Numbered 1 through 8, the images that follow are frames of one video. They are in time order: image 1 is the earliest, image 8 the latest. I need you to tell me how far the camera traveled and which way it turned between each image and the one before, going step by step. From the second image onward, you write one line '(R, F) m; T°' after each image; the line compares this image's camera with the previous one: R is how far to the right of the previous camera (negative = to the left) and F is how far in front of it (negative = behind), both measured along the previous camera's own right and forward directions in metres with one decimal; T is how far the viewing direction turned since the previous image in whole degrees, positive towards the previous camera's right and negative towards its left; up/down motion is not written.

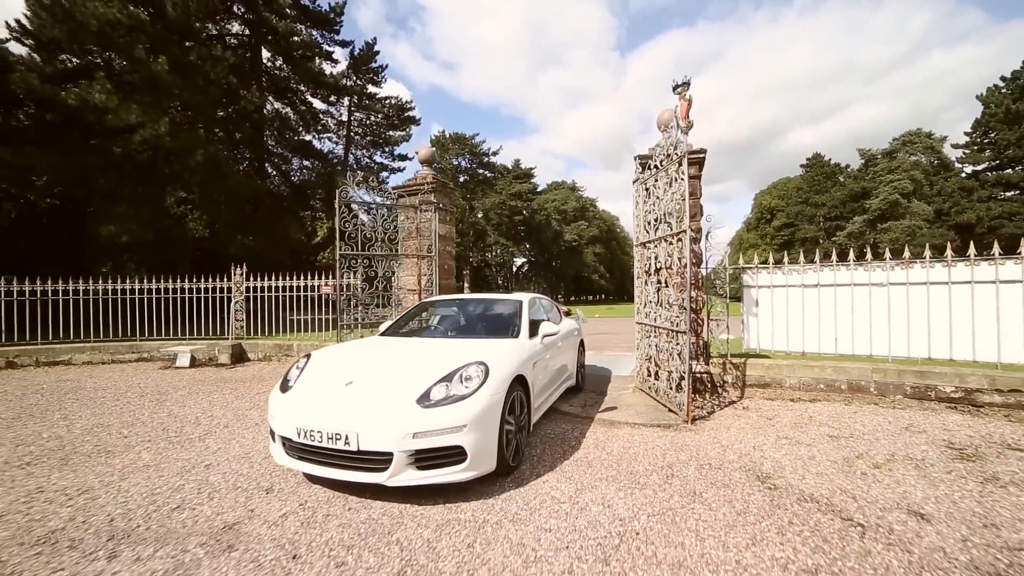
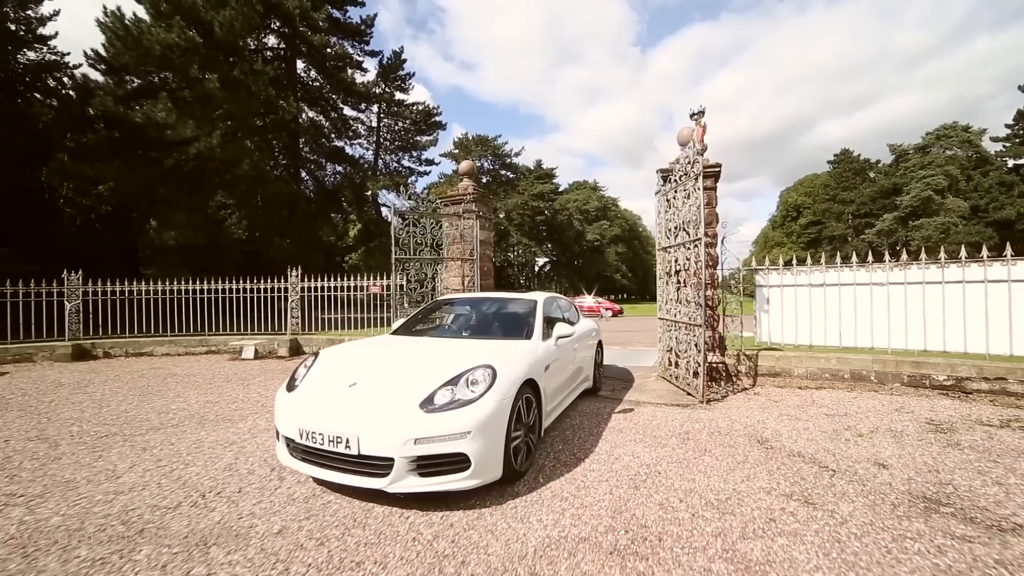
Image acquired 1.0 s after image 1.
(-0.2, -0.9) m; -3°
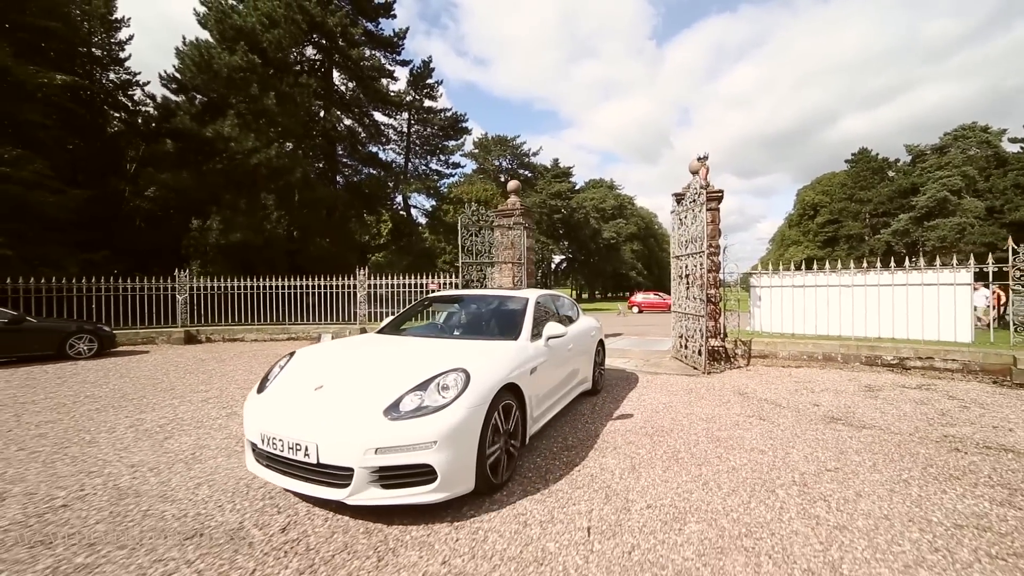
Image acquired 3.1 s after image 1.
(-0.6, -2.0) m; -2°
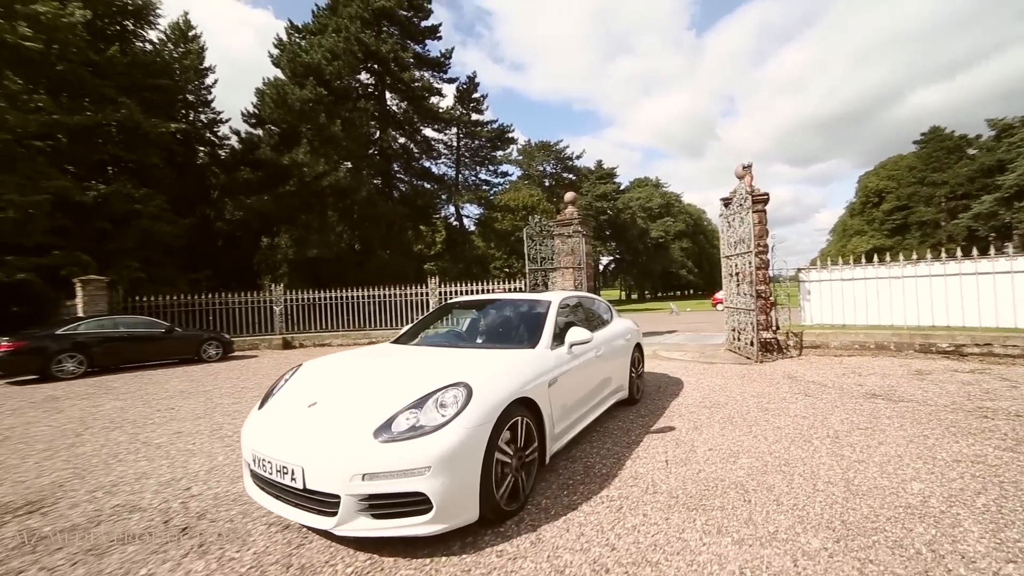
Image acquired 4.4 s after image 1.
(-0.3, -1.1) m; -6°
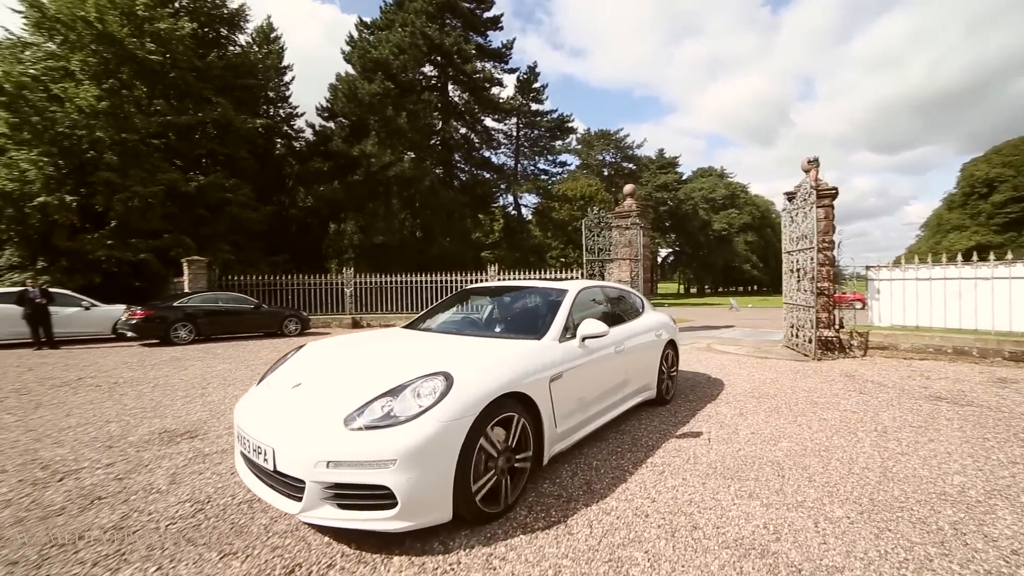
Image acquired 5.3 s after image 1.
(0.0, -0.4) m; -7°
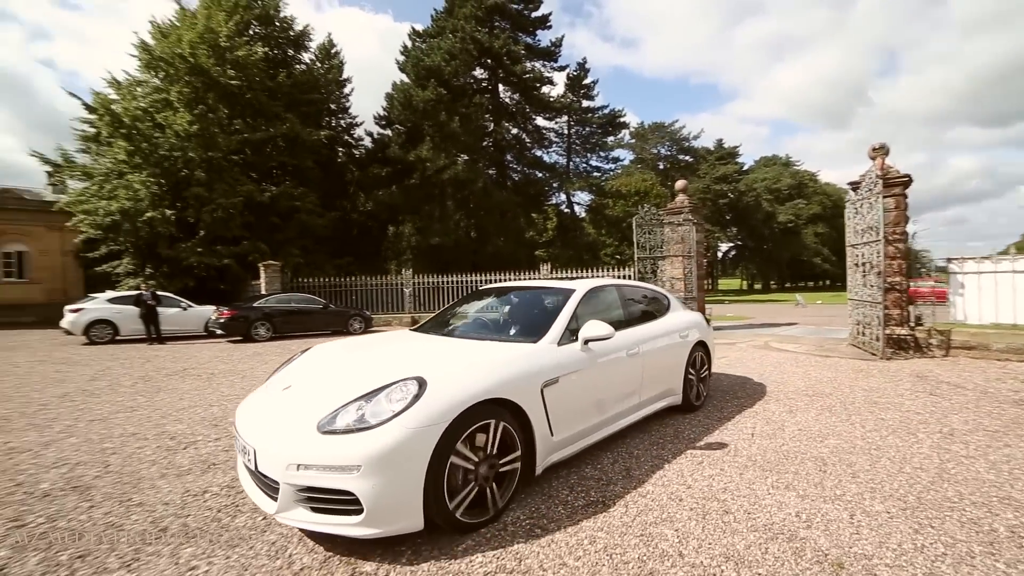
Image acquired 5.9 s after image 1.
(+0.1, -0.2) m; -7°
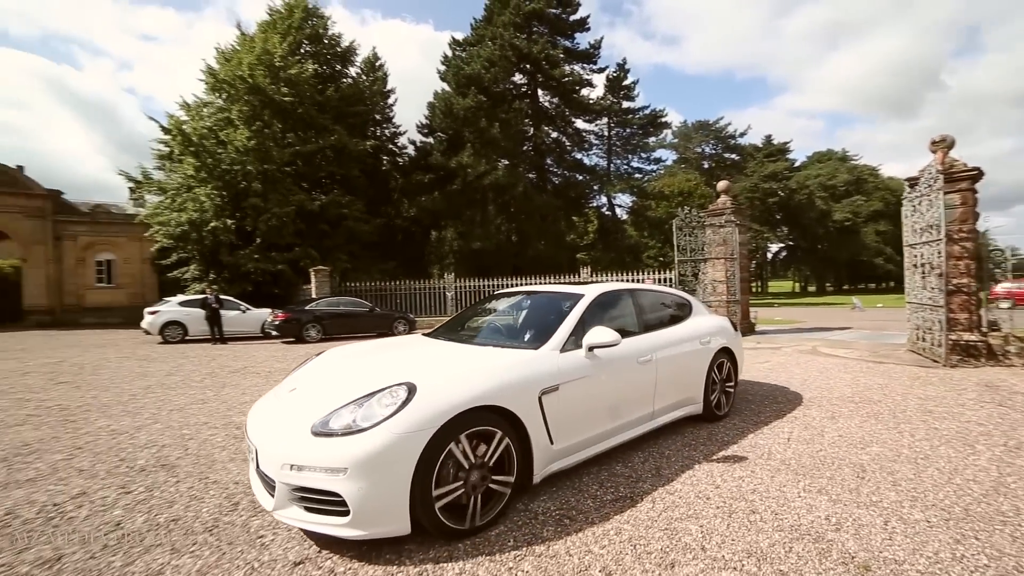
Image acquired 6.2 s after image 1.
(+0.1, -0.1) m; -5°
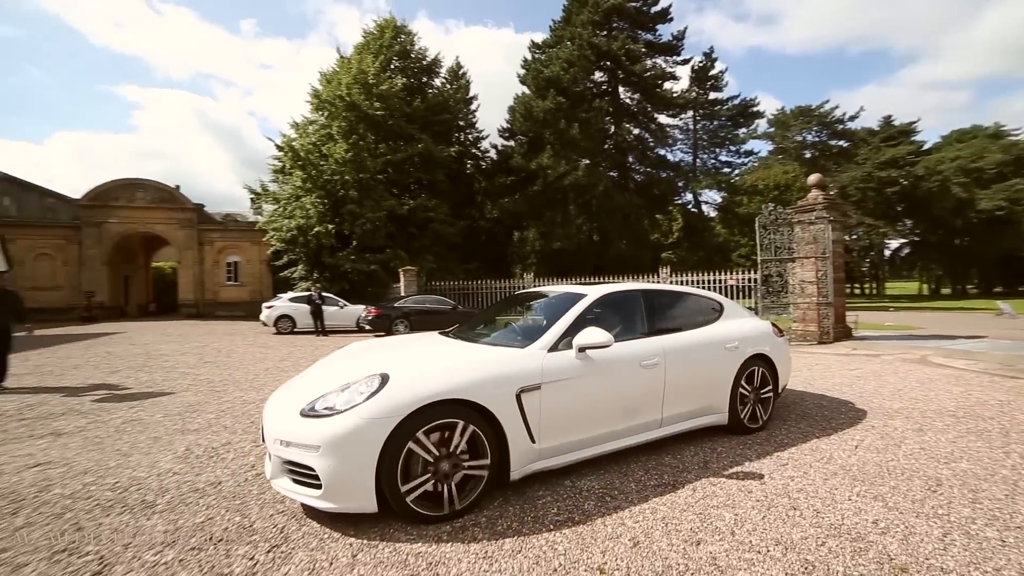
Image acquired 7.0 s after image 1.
(+0.2, -0.2) m; -10°
